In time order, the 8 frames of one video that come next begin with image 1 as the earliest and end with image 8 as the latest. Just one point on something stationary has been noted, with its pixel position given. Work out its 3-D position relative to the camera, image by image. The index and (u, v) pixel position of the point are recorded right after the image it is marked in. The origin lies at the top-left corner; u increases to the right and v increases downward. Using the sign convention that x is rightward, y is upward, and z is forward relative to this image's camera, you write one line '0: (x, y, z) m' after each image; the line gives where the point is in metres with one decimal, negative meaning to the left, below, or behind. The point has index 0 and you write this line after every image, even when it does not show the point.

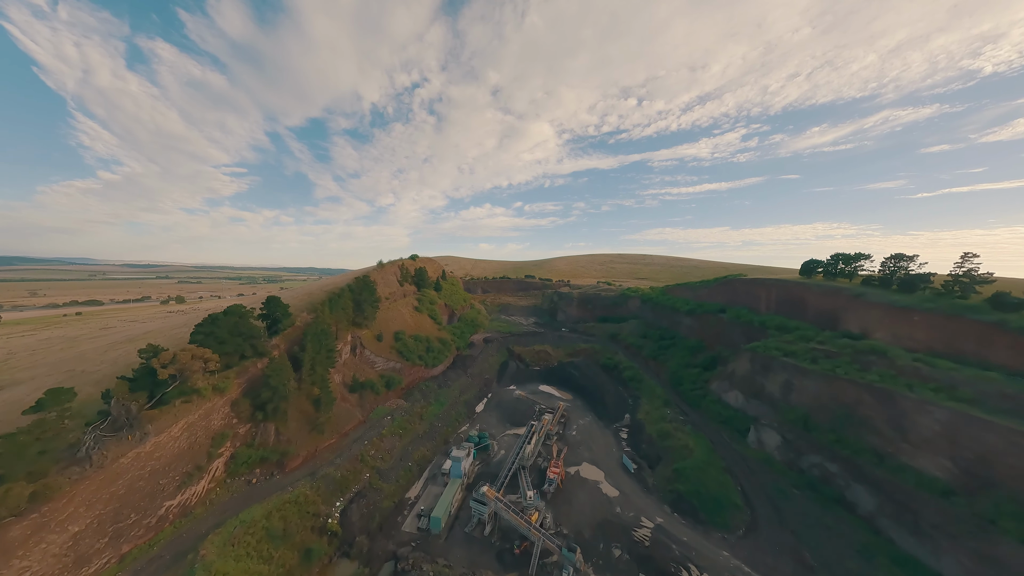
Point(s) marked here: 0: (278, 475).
0: (-21.0, -16.7, +20.1) m
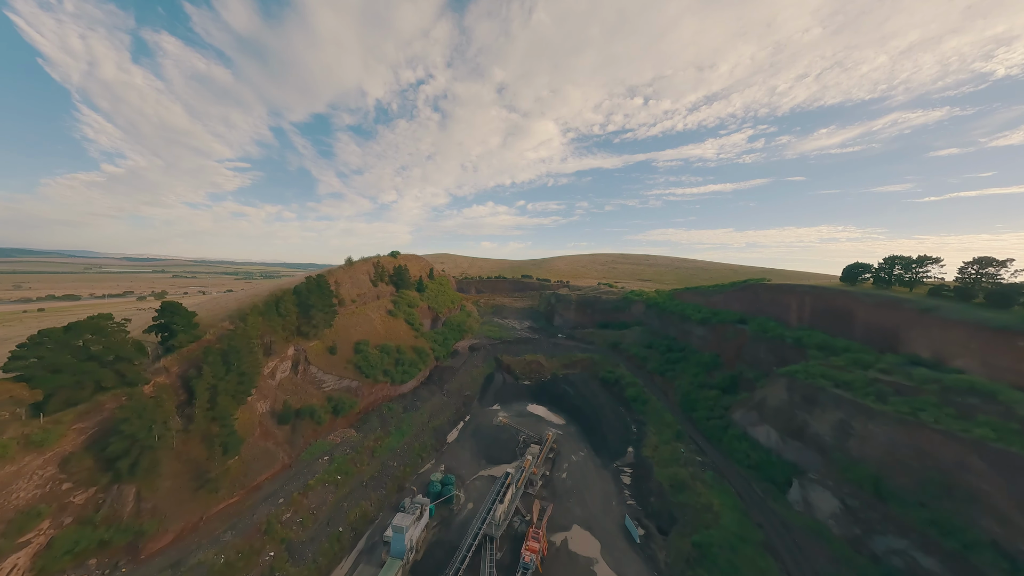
0: (-23.8, -17.1, +14.0) m
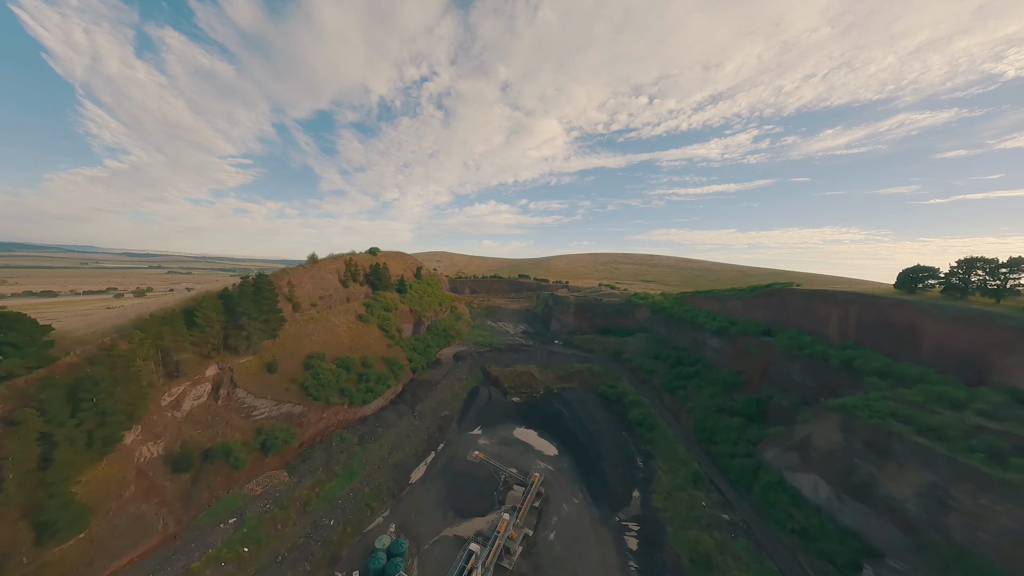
0: (-26.3, -17.5, +8.4) m
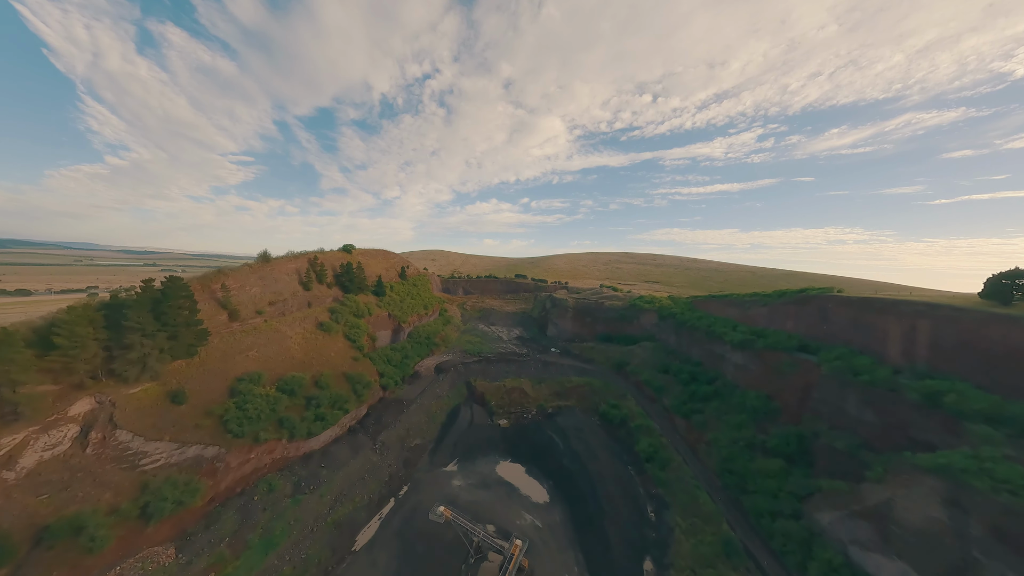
0: (-28.5, -18.2, +2.9) m
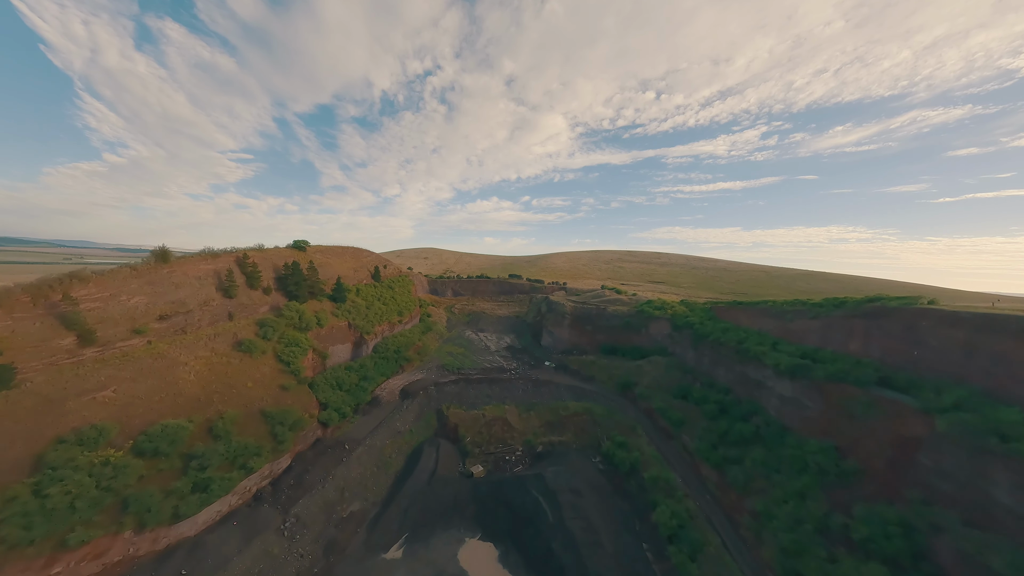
0: (-31.4, -19.3, -4.8) m
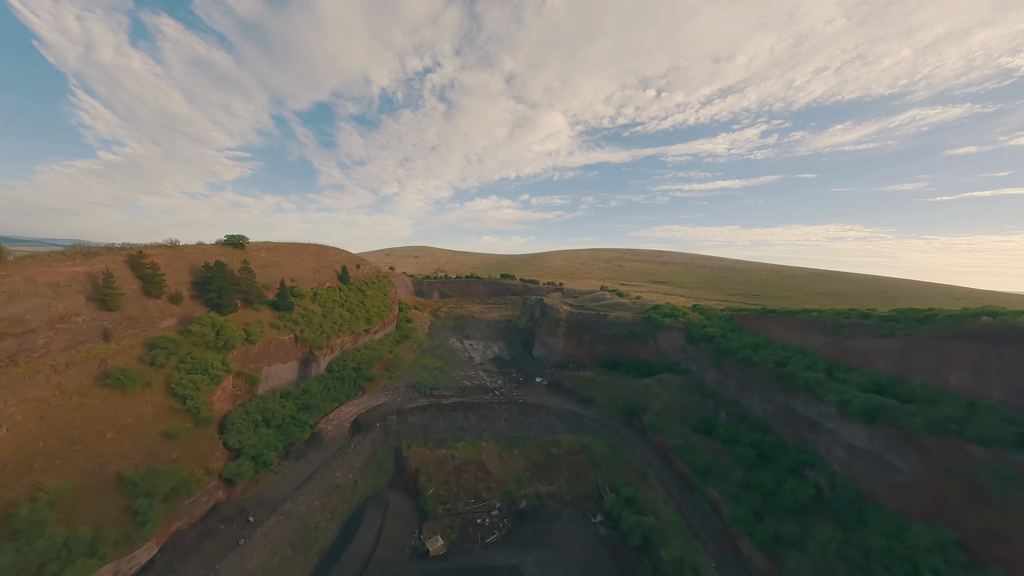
0: (-33.9, -20.3, -11.7) m
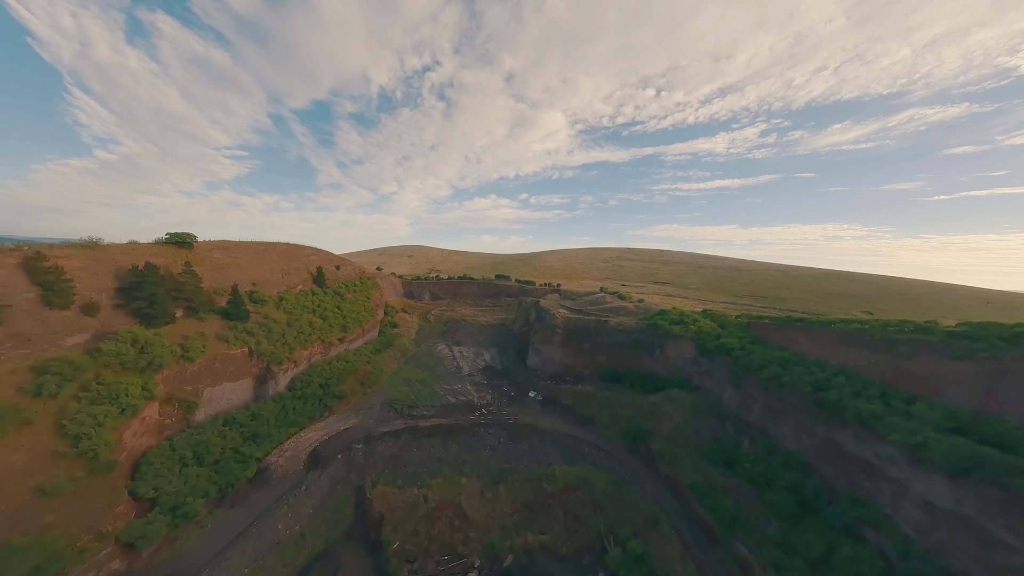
0: (-35.4, -21.2, -16.0) m
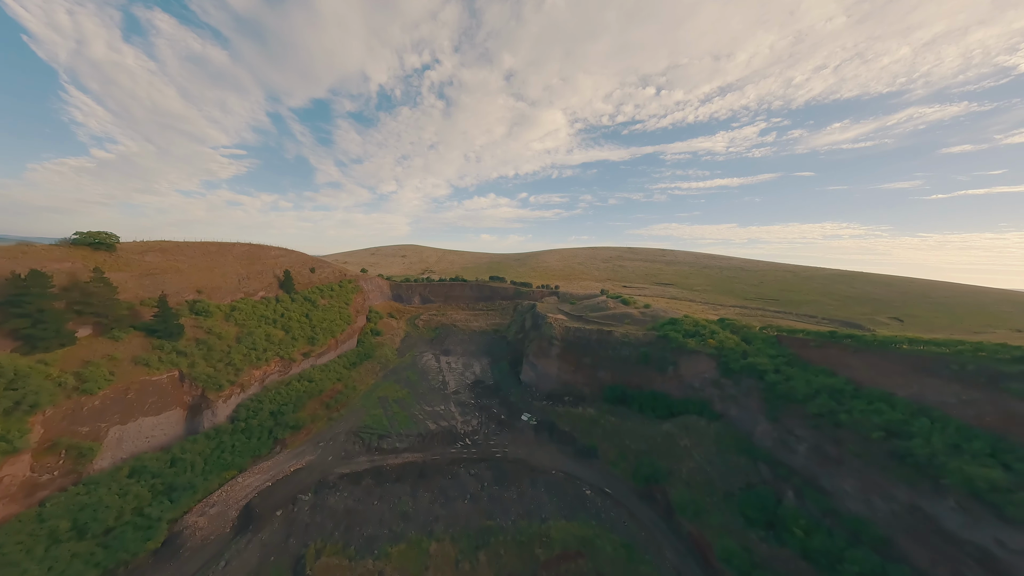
0: (-36.7, -22.4, -20.9) m
